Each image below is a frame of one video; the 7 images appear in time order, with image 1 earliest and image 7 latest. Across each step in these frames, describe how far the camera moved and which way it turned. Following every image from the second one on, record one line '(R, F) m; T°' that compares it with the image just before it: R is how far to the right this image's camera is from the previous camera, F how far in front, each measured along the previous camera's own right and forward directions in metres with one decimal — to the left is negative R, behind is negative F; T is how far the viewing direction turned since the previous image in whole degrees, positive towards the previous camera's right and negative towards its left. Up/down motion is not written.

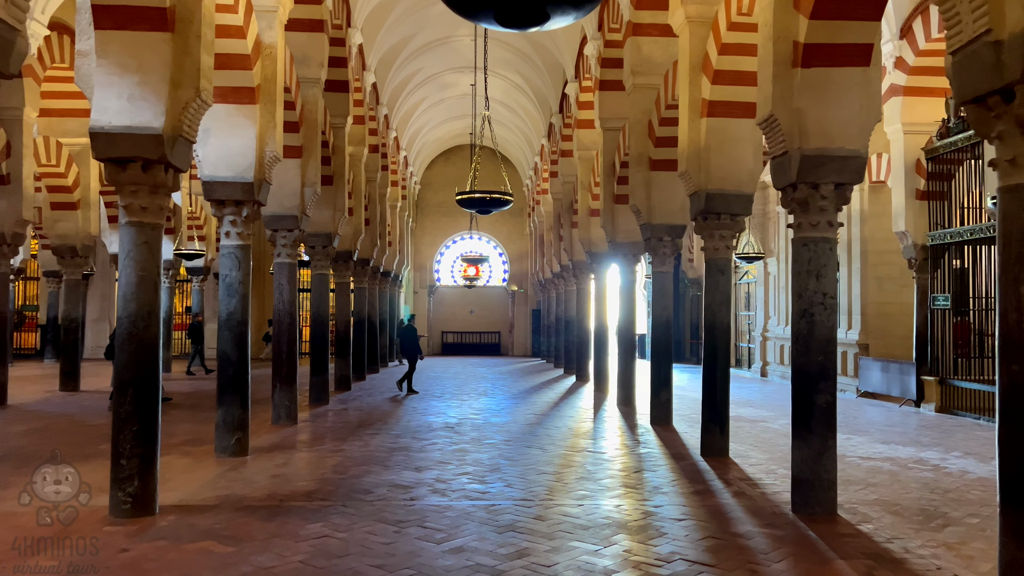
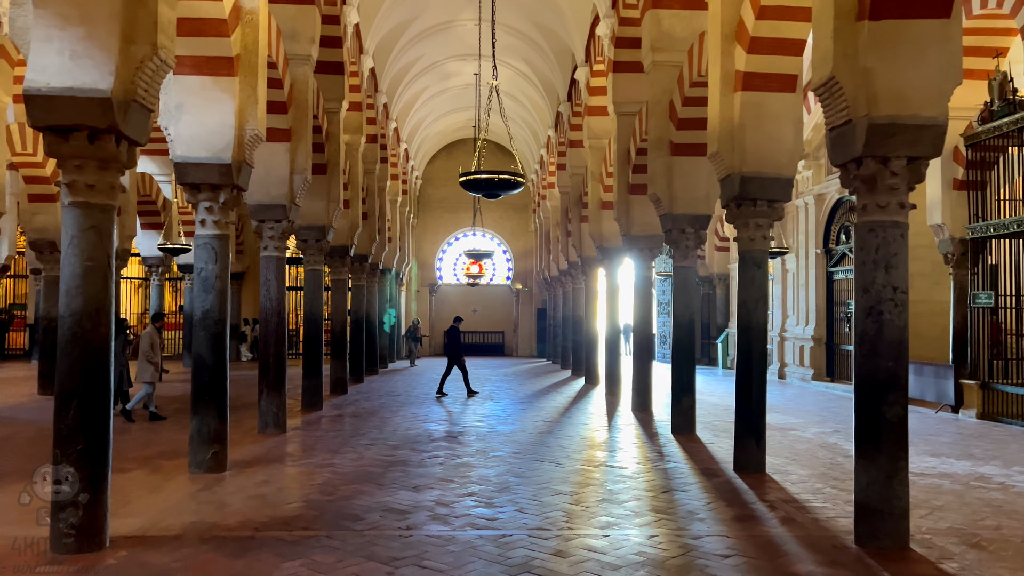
(-0.1, +0.8) m; 0°
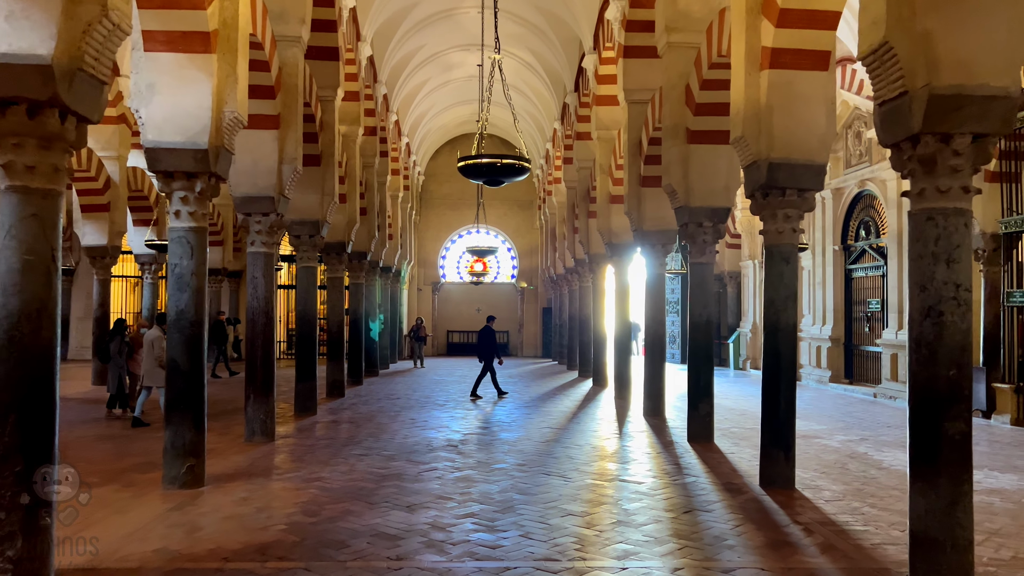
(0.0, +0.6) m; 0°
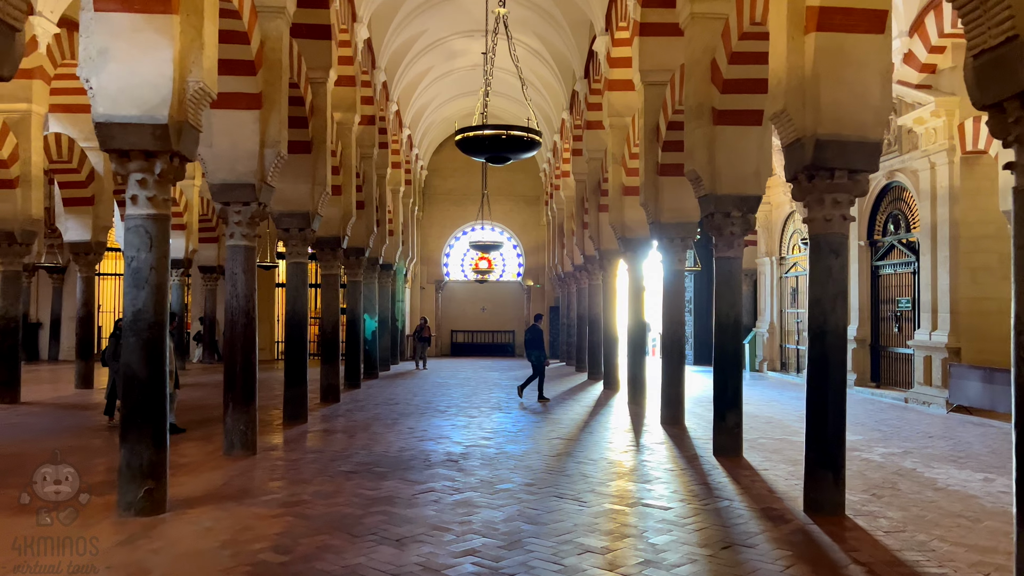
(0.0, +0.8) m; 0°
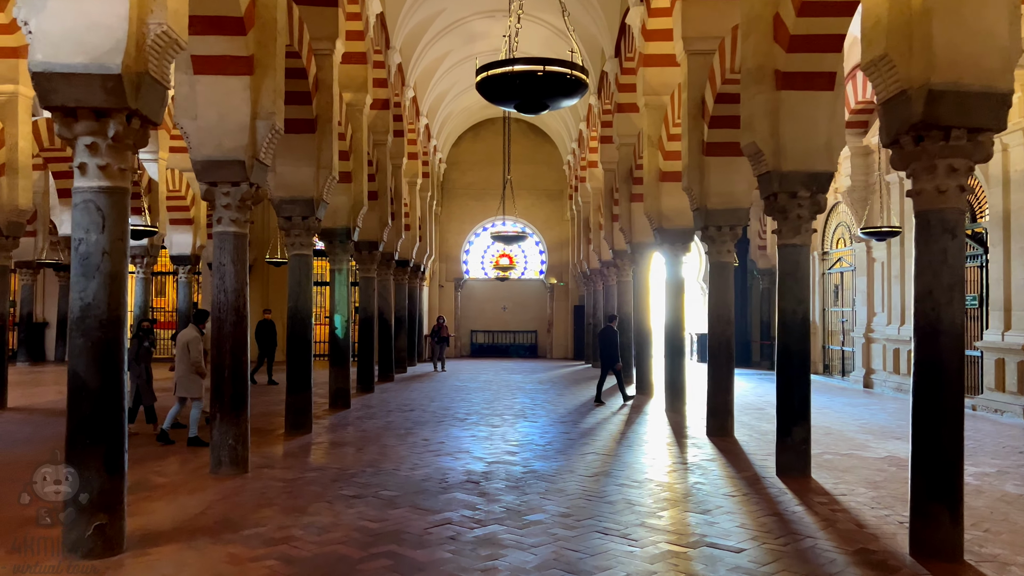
(-0.1, +1.0) m; -1°
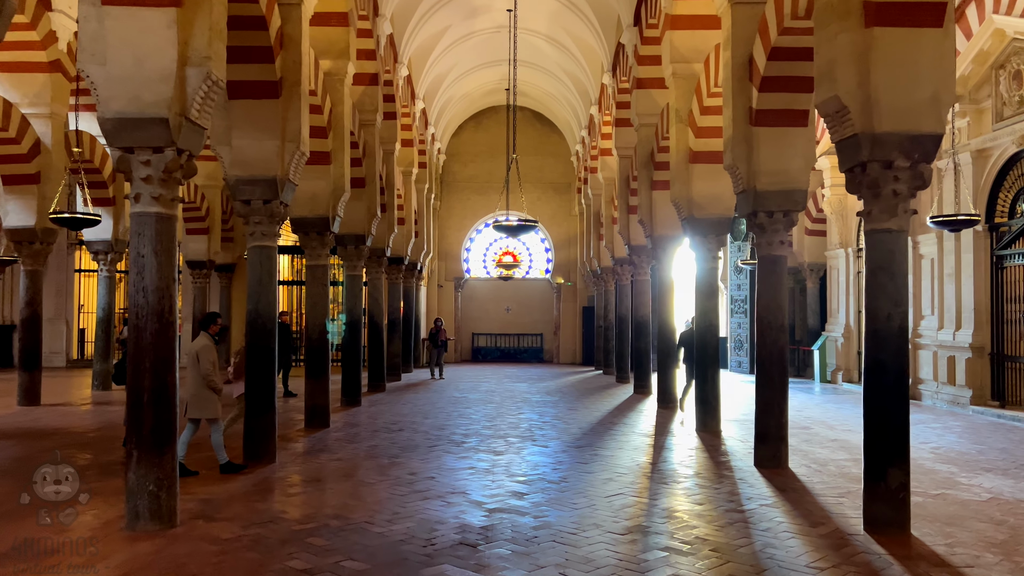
(0.0, +1.5) m; 0°
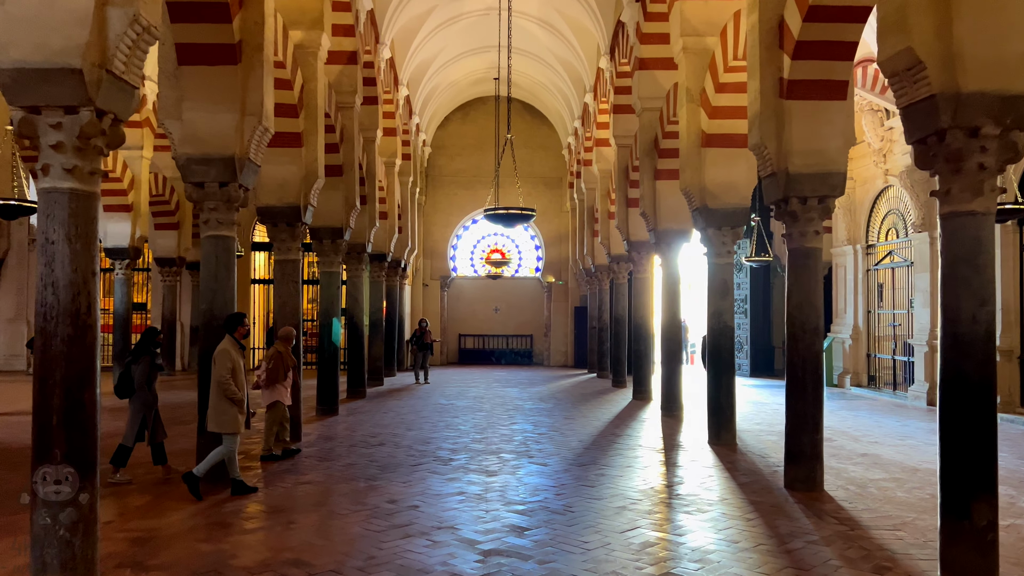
(-0.1, +0.9) m; +1°
